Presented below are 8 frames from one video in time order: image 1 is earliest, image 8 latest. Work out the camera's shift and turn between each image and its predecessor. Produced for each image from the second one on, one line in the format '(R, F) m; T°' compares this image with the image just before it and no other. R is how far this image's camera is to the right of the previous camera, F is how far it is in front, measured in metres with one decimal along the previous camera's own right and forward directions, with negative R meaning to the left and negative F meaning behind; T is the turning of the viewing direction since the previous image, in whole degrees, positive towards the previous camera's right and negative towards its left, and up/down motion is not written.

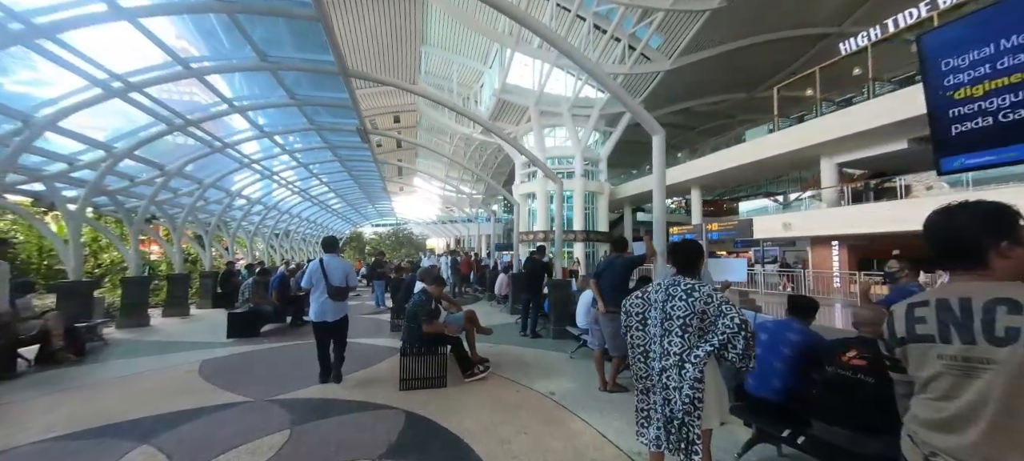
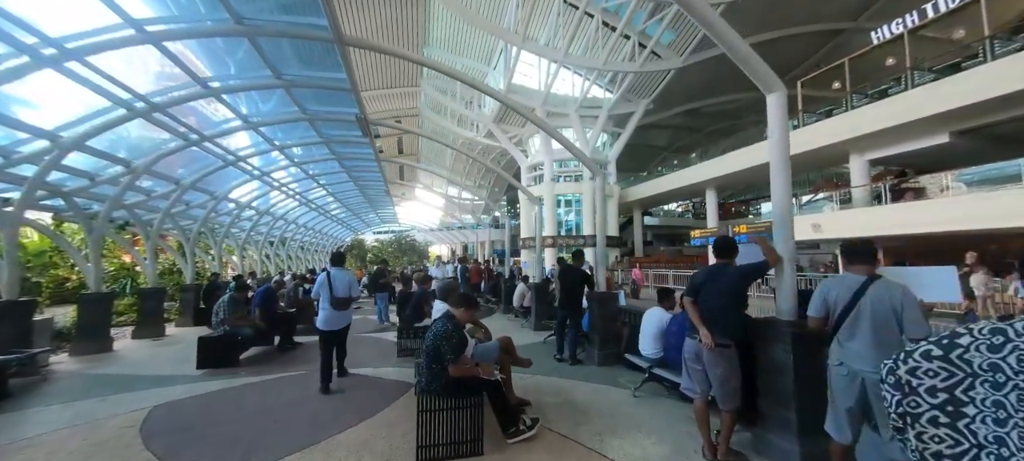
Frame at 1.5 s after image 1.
(-0.6, +1.6) m; 0°
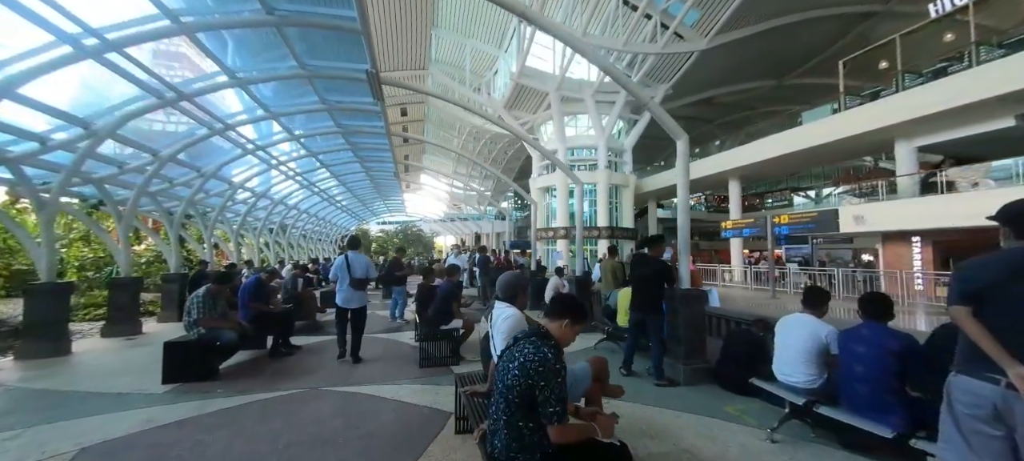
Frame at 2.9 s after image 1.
(-0.8, +1.7) m; 0°
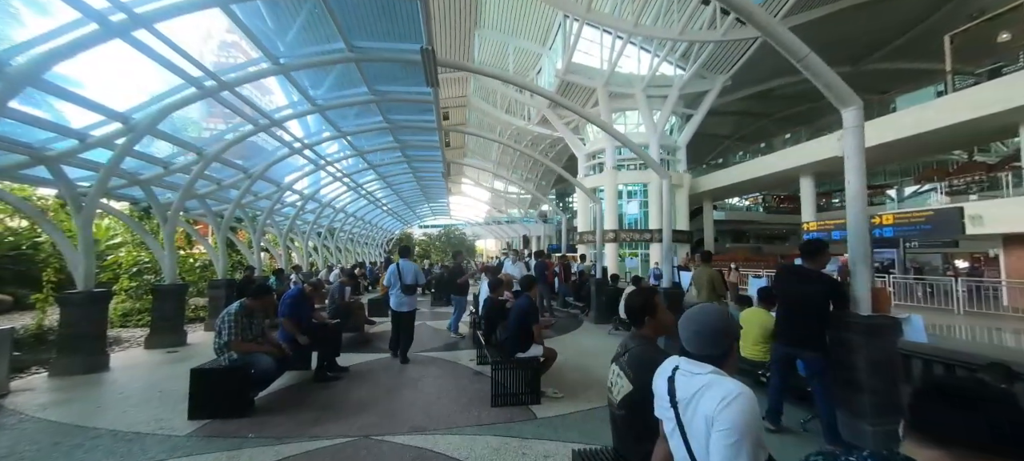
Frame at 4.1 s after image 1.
(-0.7, +1.3) m; -6°
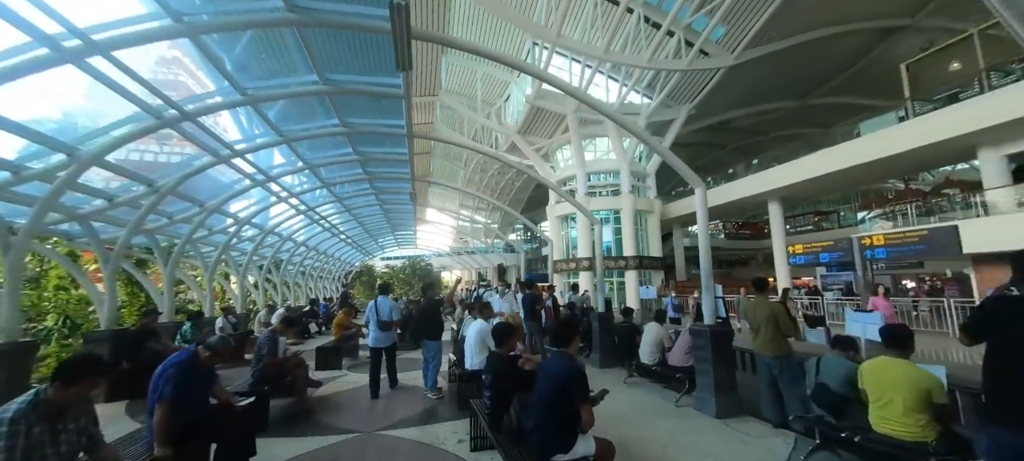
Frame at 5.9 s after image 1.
(-0.5, +1.9) m; +5°
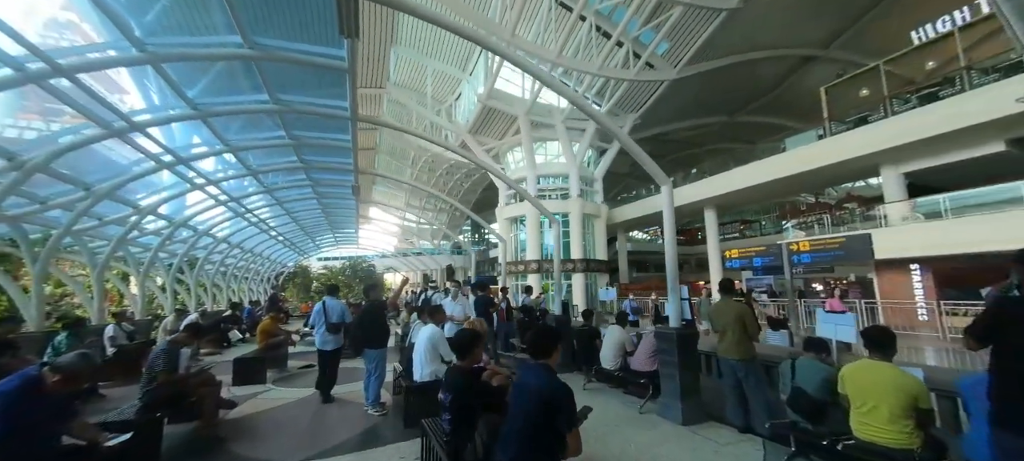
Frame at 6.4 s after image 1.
(-0.2, +0.6) m; +8°
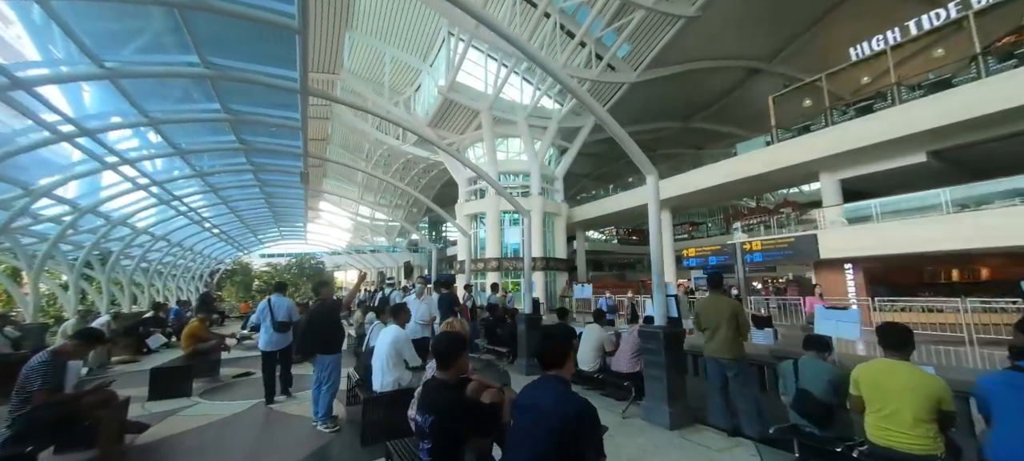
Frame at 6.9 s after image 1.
(-0.3, +0.6) m; +6°
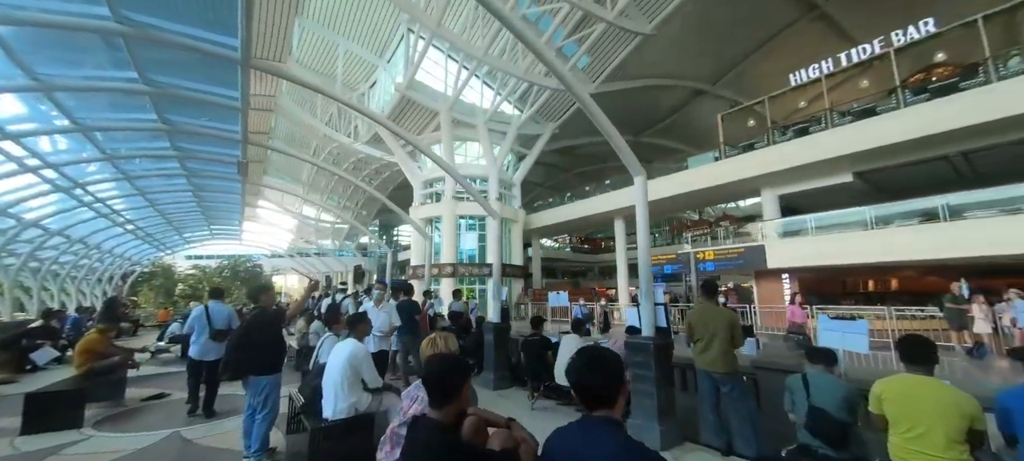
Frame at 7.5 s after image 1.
(-0.3, +0.6) m; +7°
